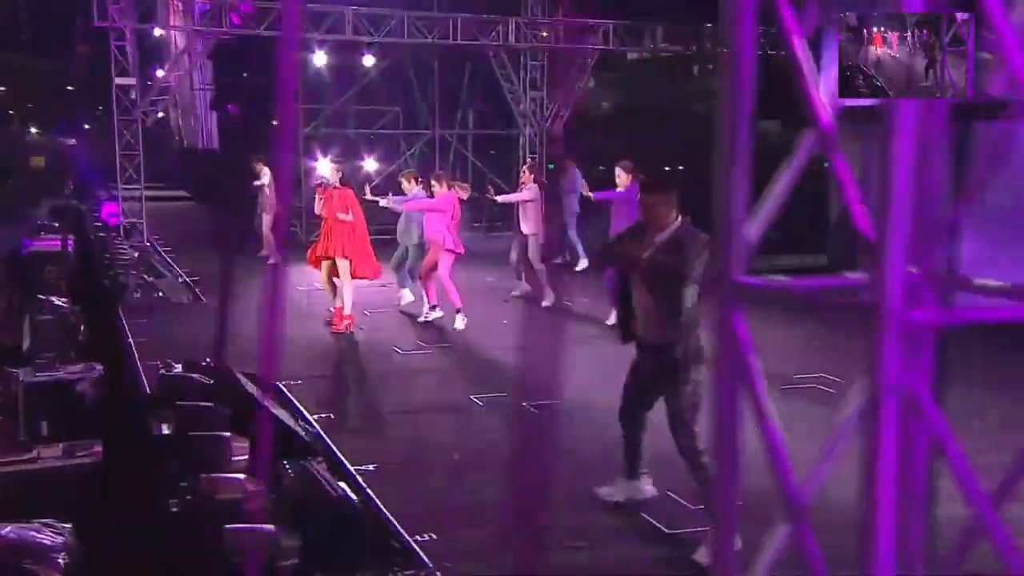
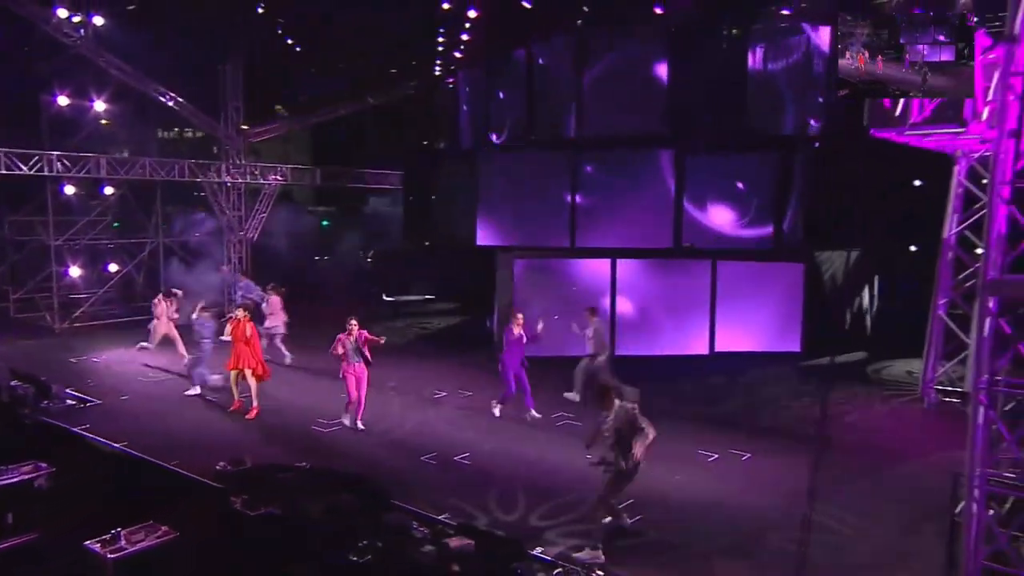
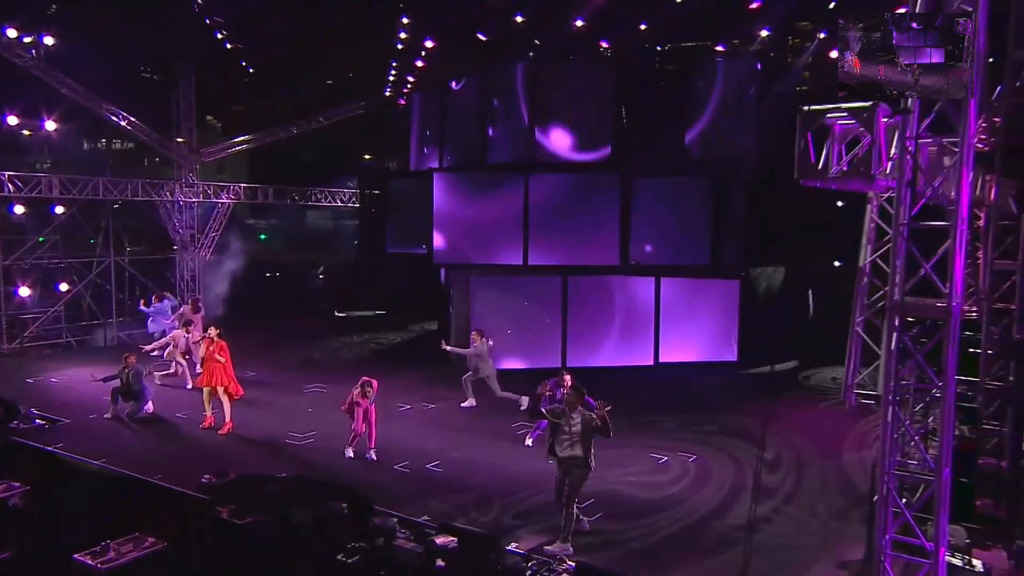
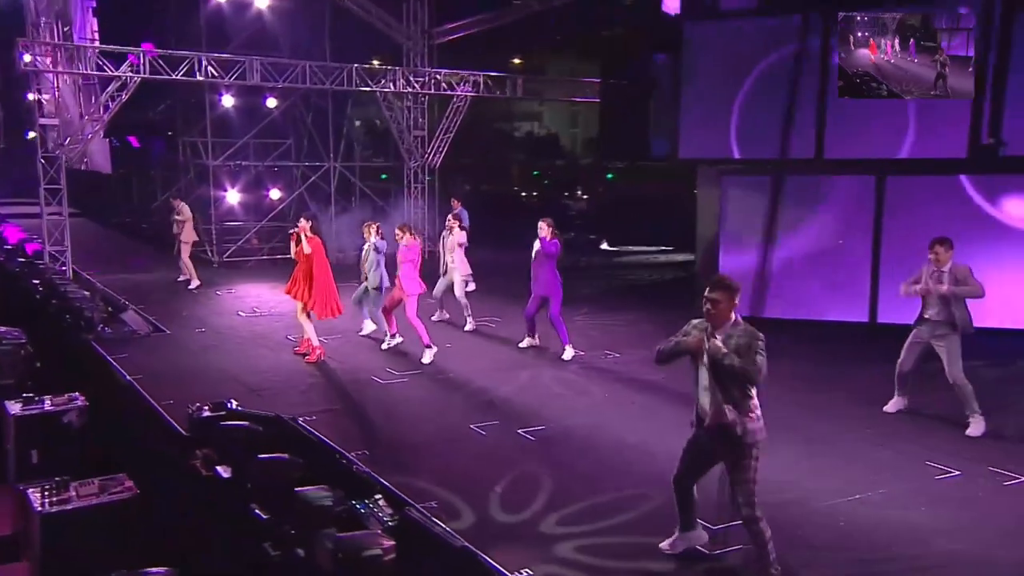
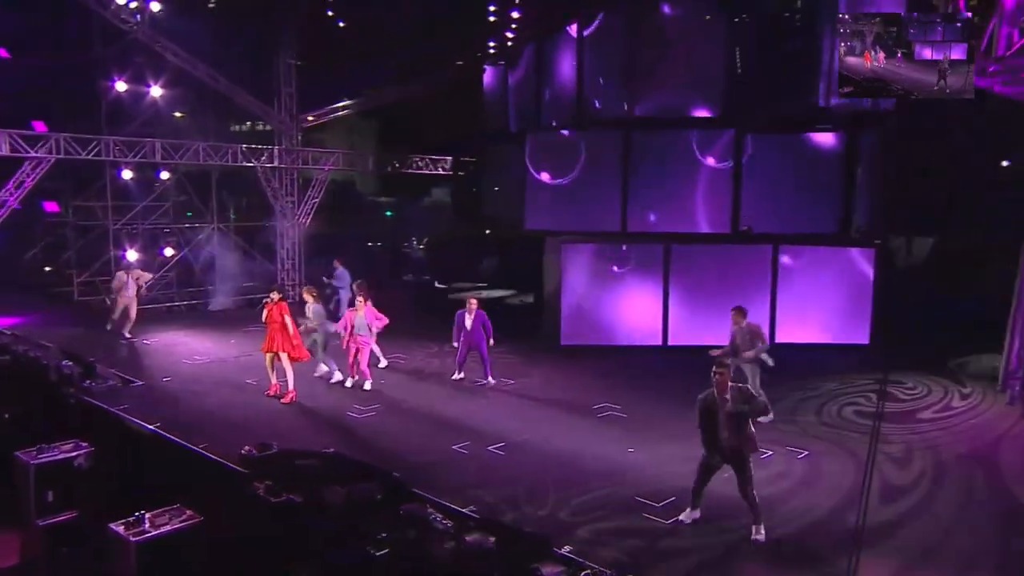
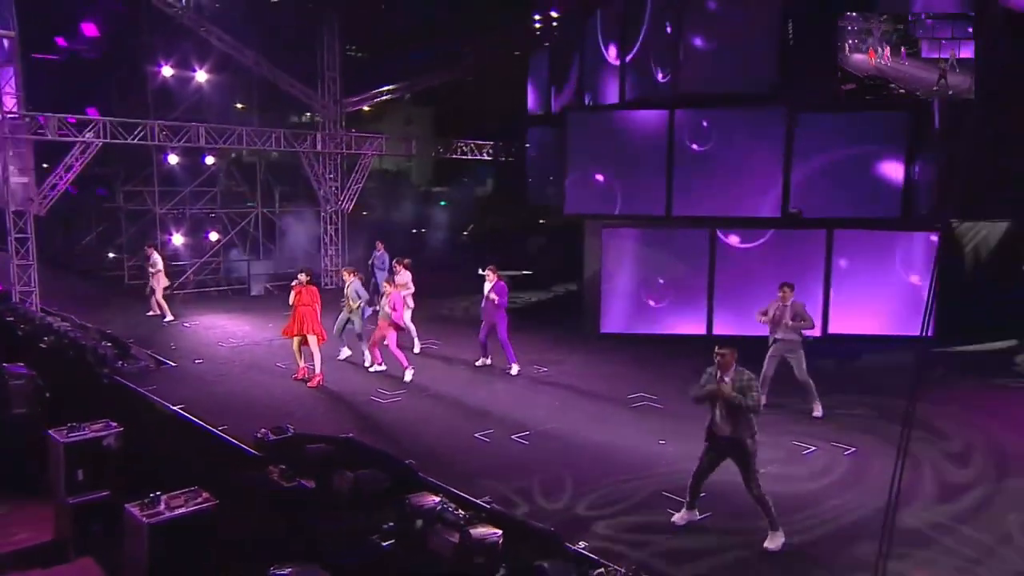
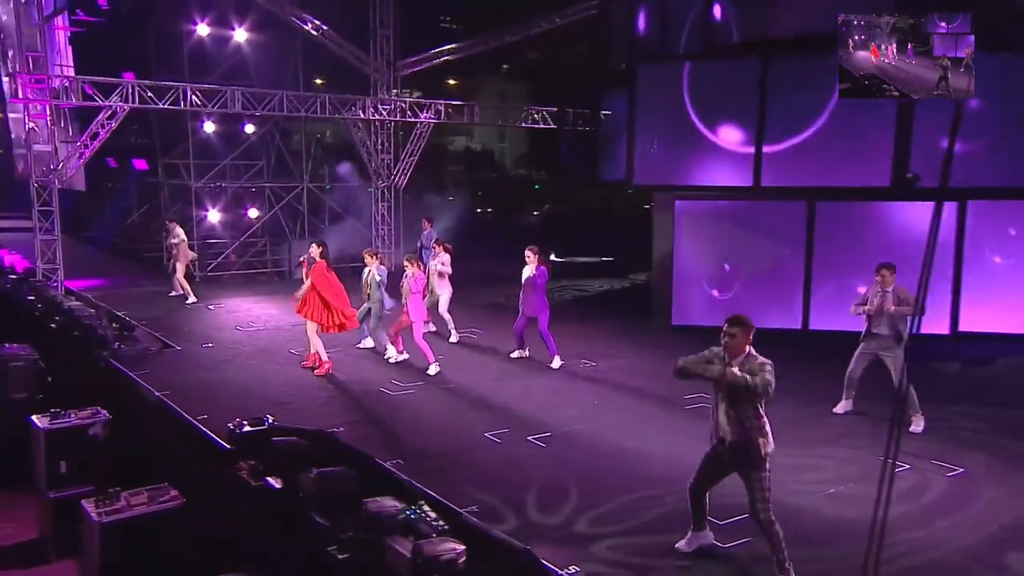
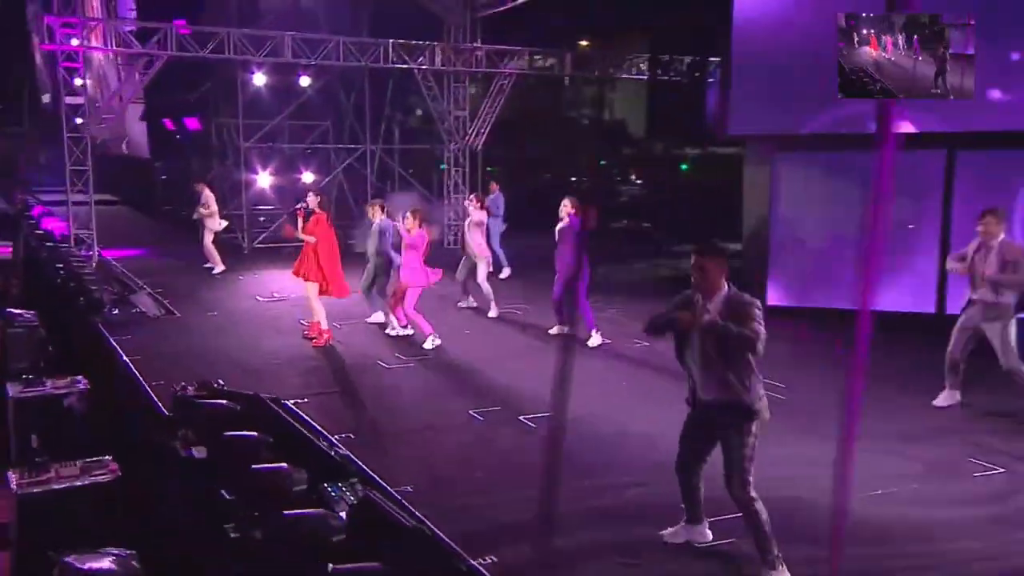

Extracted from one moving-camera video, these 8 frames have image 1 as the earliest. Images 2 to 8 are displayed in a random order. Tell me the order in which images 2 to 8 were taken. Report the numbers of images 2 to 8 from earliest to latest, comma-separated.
8, 4, 7, 6, 5, 2, 3
